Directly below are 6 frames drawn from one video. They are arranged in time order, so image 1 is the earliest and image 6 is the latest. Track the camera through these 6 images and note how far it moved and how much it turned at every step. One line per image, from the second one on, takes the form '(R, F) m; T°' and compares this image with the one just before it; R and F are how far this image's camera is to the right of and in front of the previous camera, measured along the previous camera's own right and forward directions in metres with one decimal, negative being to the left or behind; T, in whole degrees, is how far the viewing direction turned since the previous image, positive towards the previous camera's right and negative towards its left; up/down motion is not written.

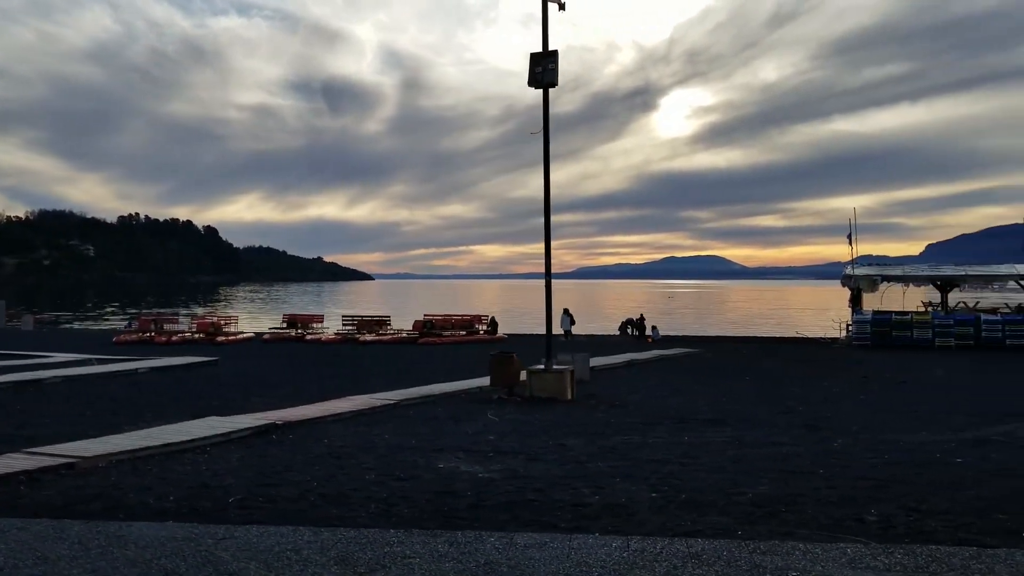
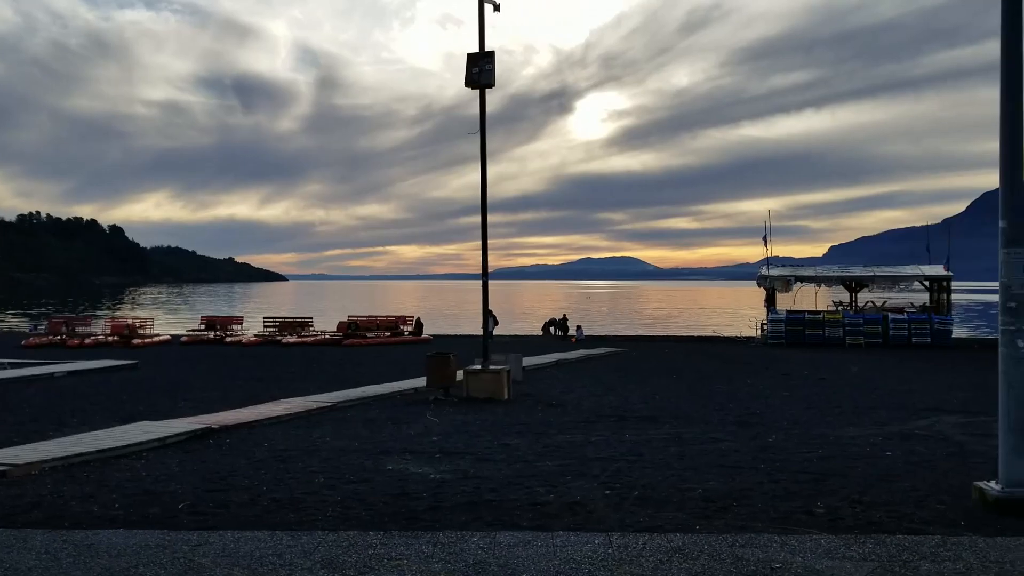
(-0.3, 0.0) m; +5°
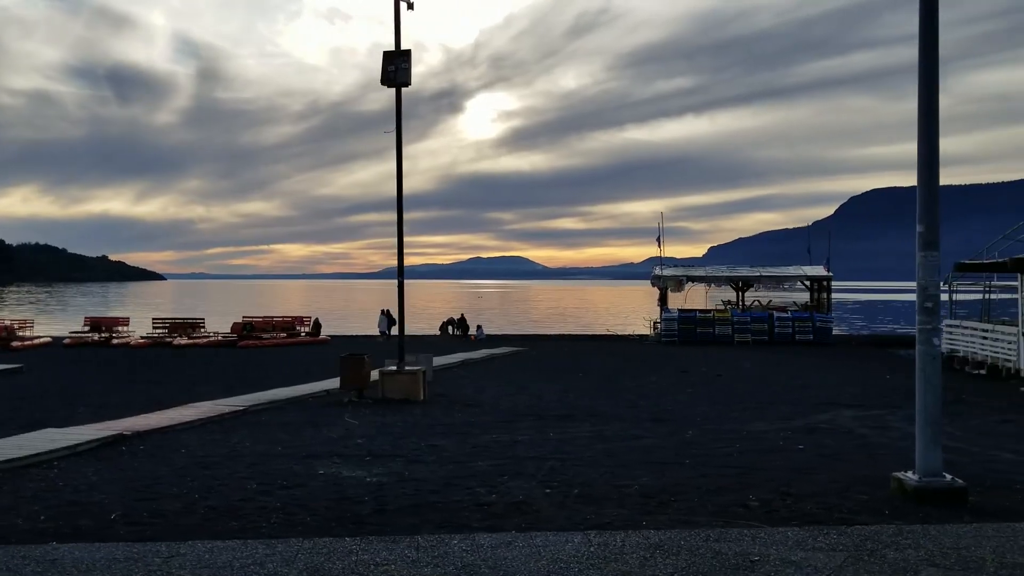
(-0.5, 0.0) m; +7°
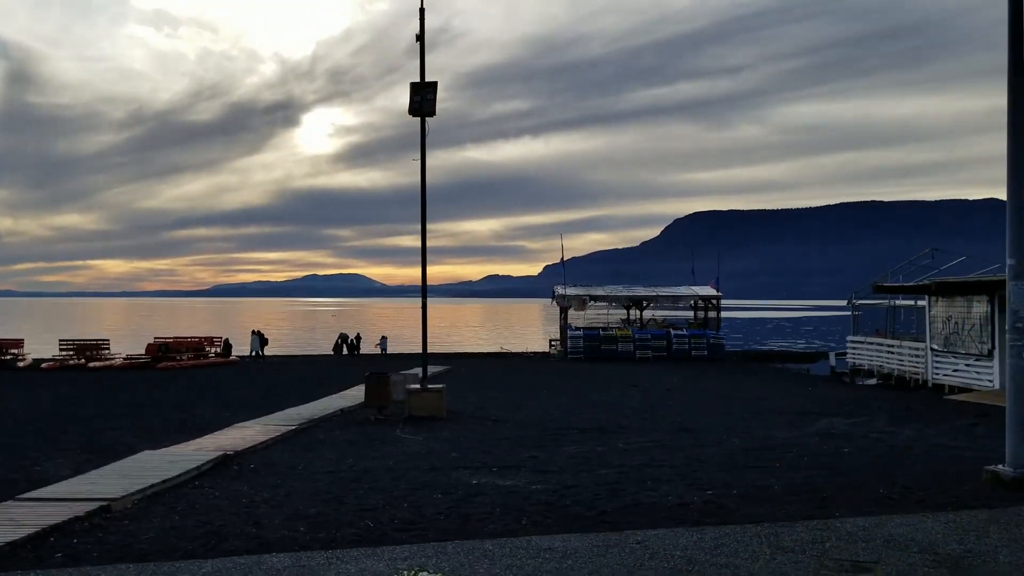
(-3.2, -0.6) m; +9°
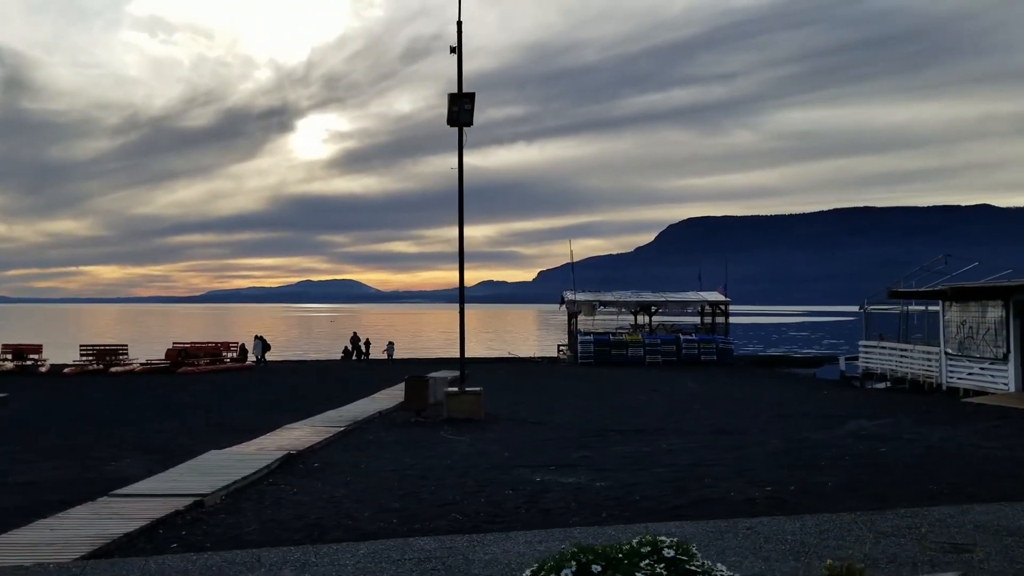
(-0.7, -0.4) m; 0°
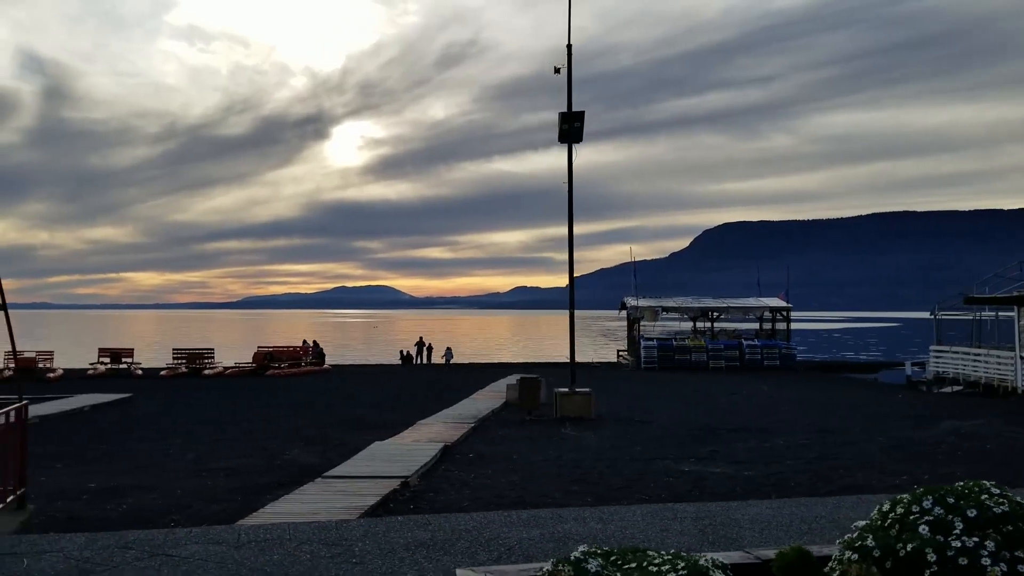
(-1.4, -1.2) m; -2°
